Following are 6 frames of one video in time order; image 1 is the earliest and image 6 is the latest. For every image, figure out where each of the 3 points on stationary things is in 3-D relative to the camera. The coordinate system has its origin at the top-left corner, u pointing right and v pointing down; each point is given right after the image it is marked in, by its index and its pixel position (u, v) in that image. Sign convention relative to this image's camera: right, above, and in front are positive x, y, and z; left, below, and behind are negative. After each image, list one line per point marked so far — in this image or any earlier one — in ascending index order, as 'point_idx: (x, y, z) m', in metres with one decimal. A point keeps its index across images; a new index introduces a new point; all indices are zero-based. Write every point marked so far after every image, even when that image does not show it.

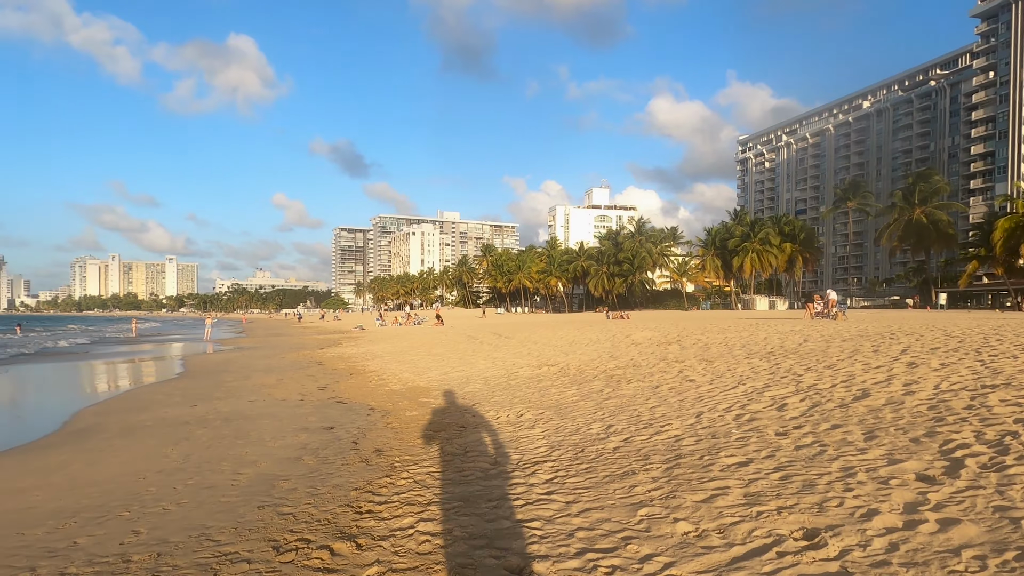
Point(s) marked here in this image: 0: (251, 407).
0: (-5.0, -2.3, +11.0) m
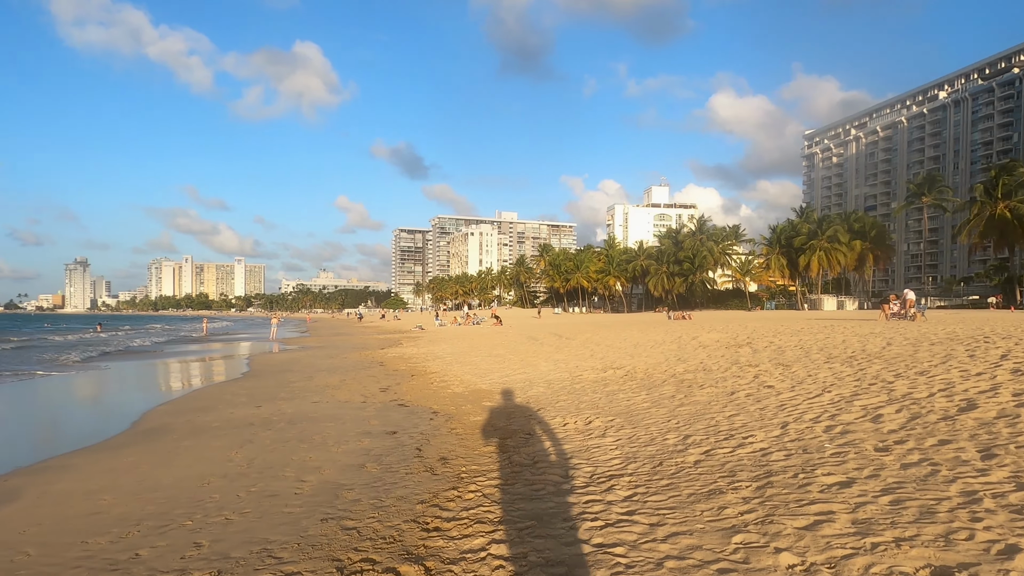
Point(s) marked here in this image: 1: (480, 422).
0: (-3.8, -2.3, +11.0) m
1: (-0.6, -2.4, +10.4) m
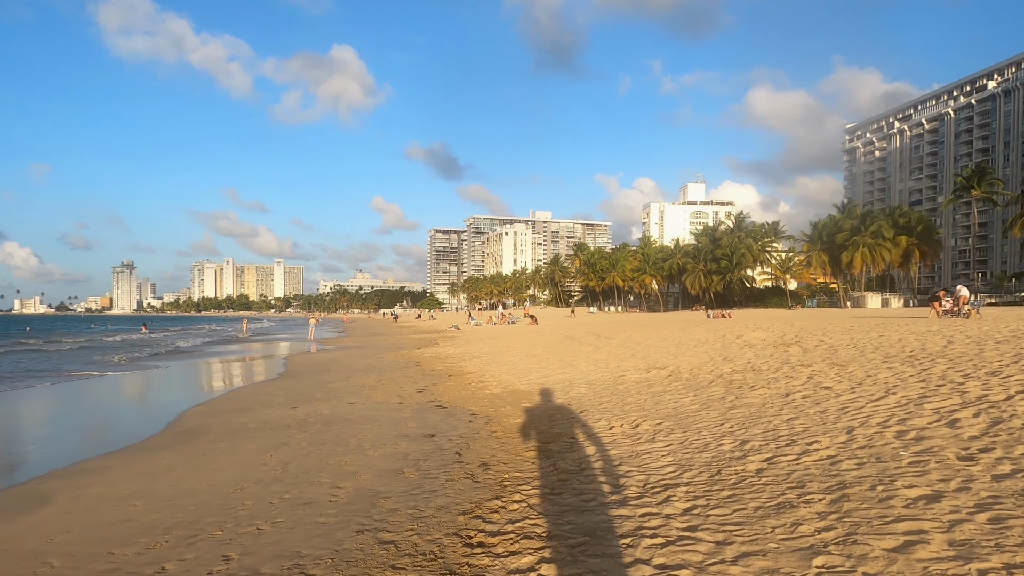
0: (-3.0, -2.3, +10.8) m
1: (+0.2, -2.4, +10.0) m
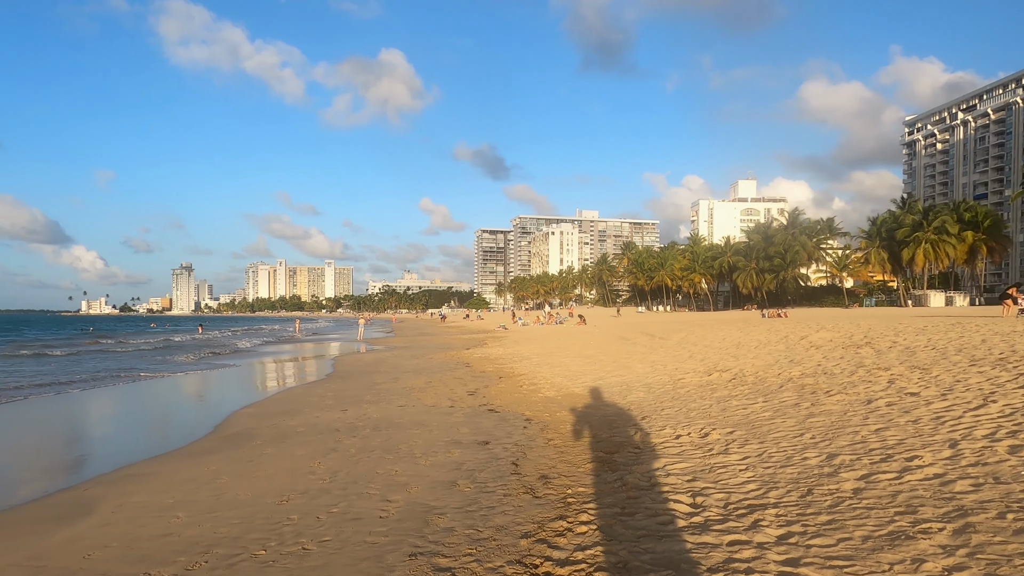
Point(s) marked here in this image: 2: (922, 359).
0: (-2.0, -2.3, +10.4) m
1: (+1.1, -2.3, +9.4) m
2: (+13.0, -2.2, +18.1) m
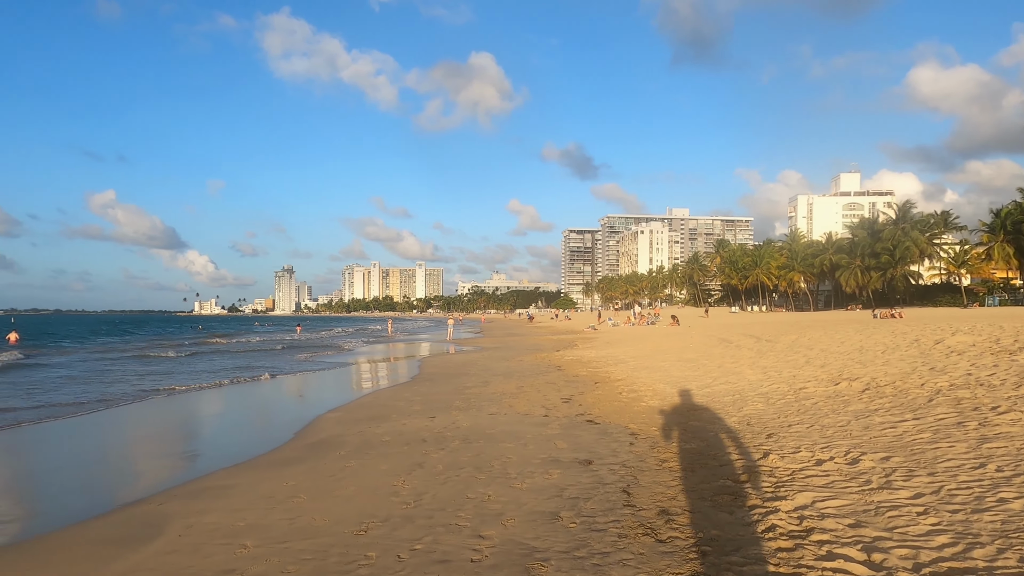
0: (-0.3, -2.3, +9.6) m
1: (+2.6, -2.3, +8.2) m
2: (+15.7, -2.1, +14.9) m
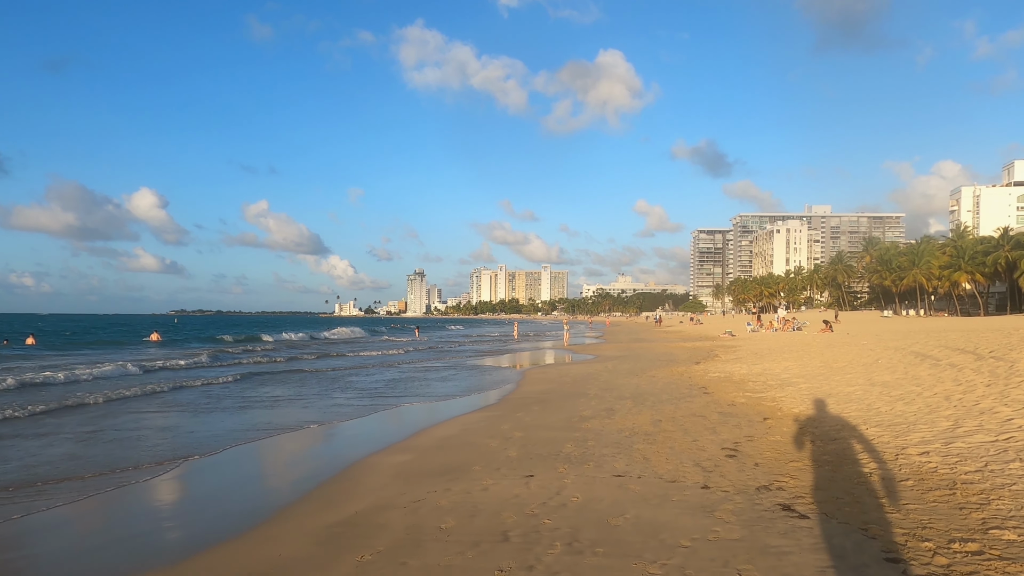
0: (+1.1, -2.2, +6.0) m
1: (+3.7, -2.2, +3.9) m
2: (+17.9, -2.1, +7.8) m
